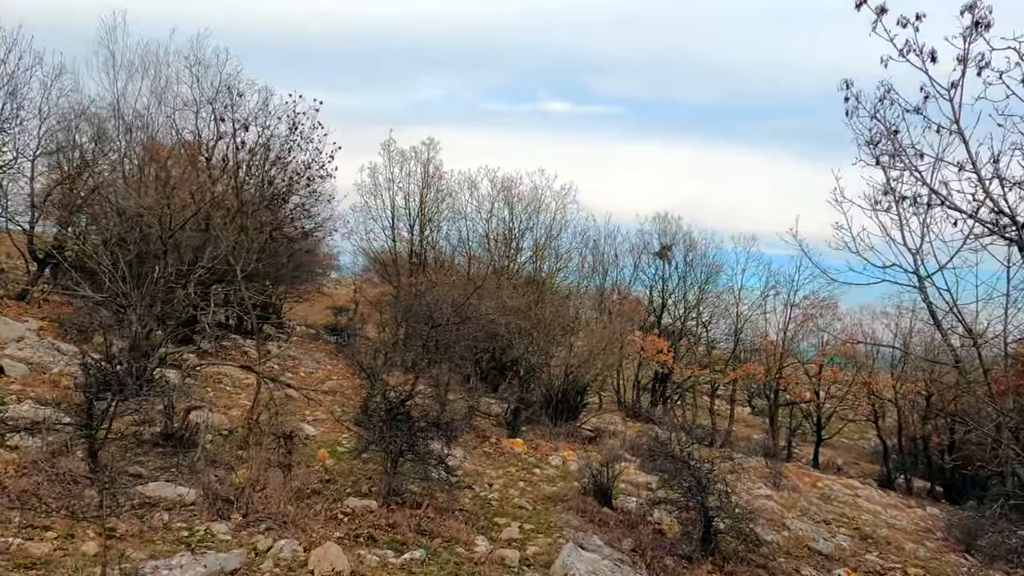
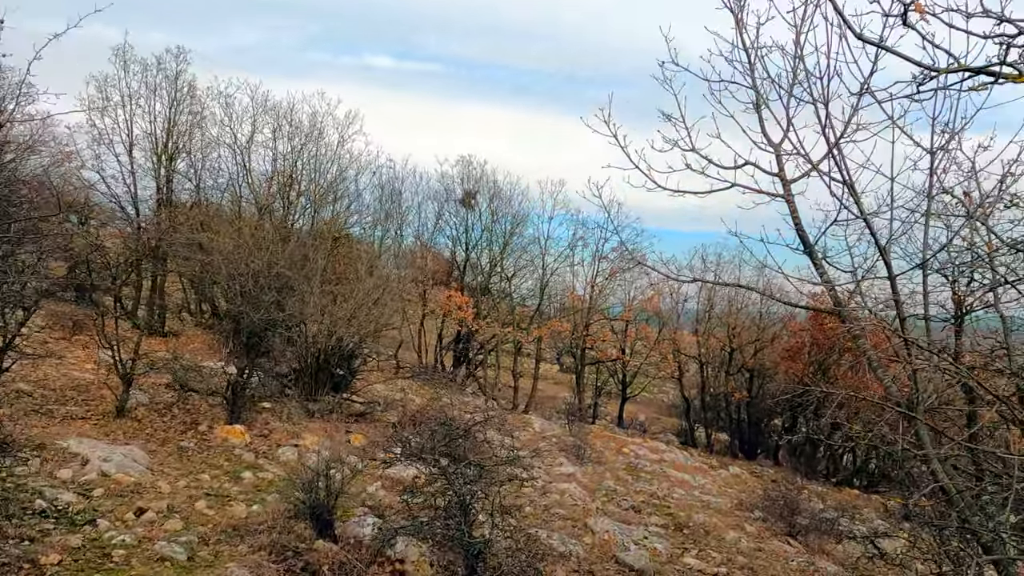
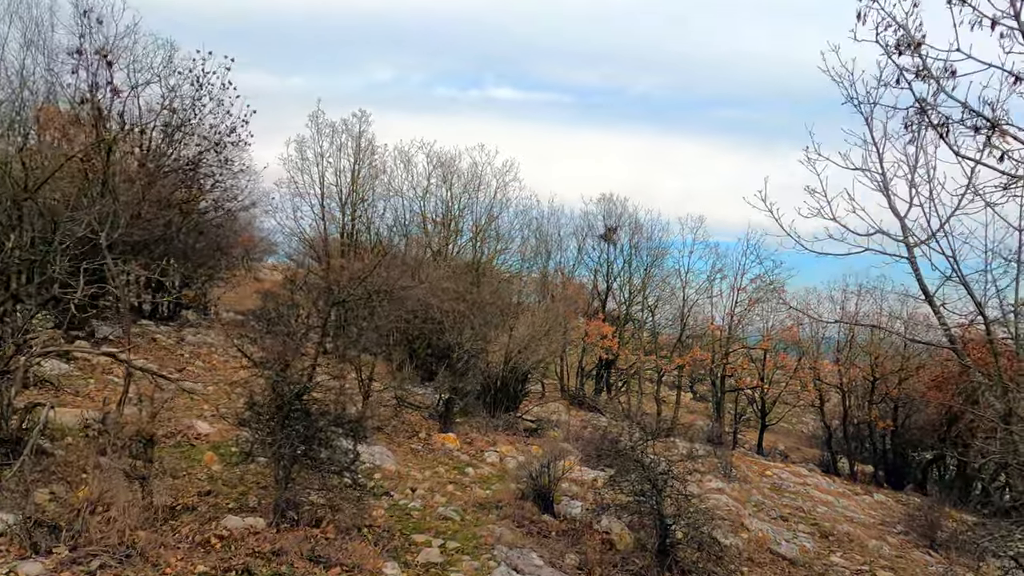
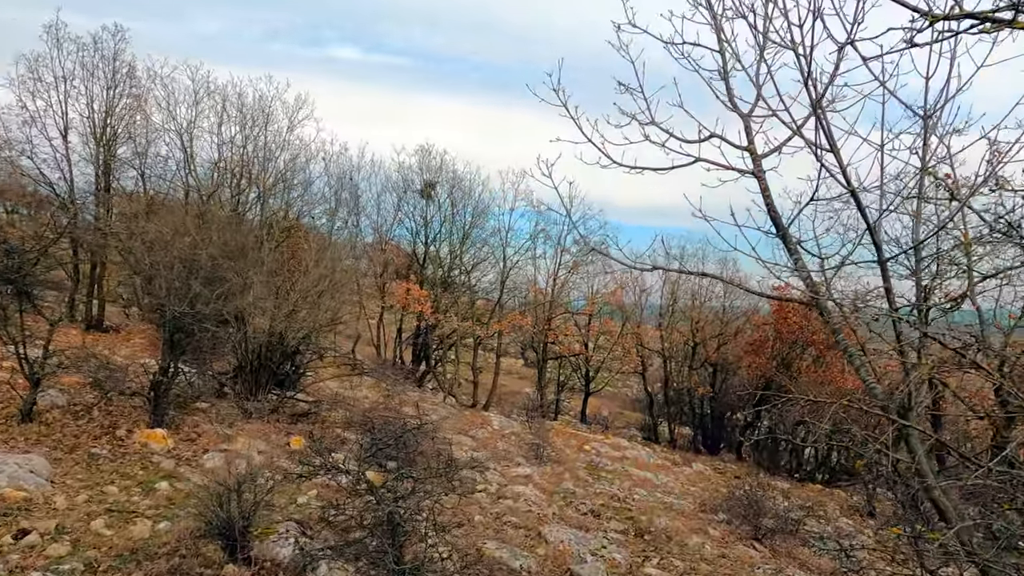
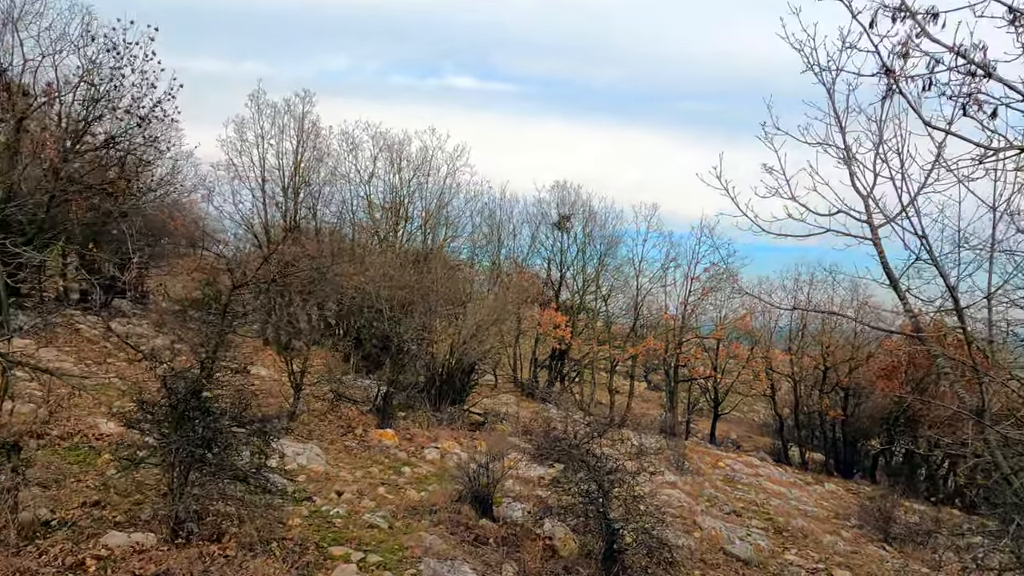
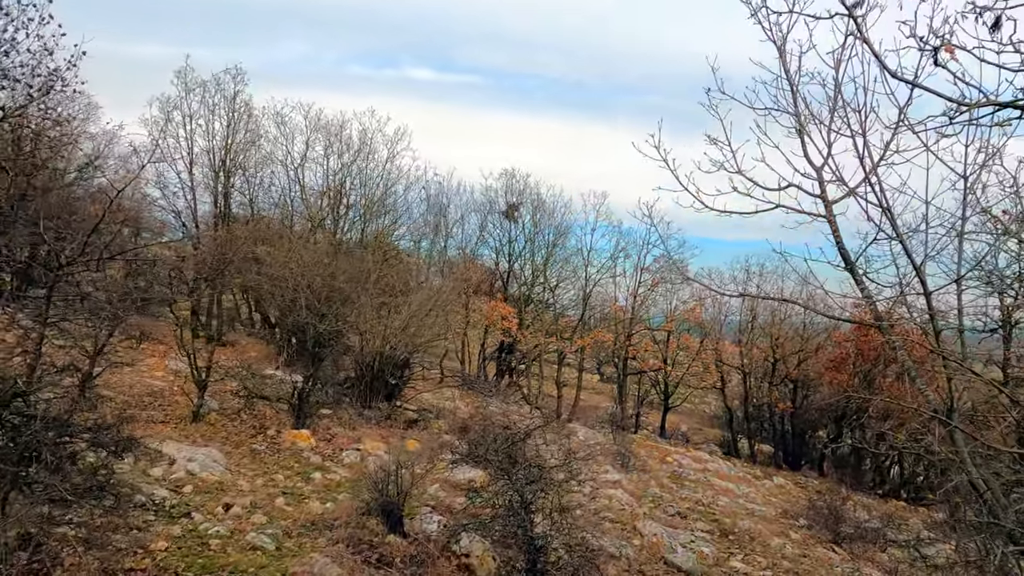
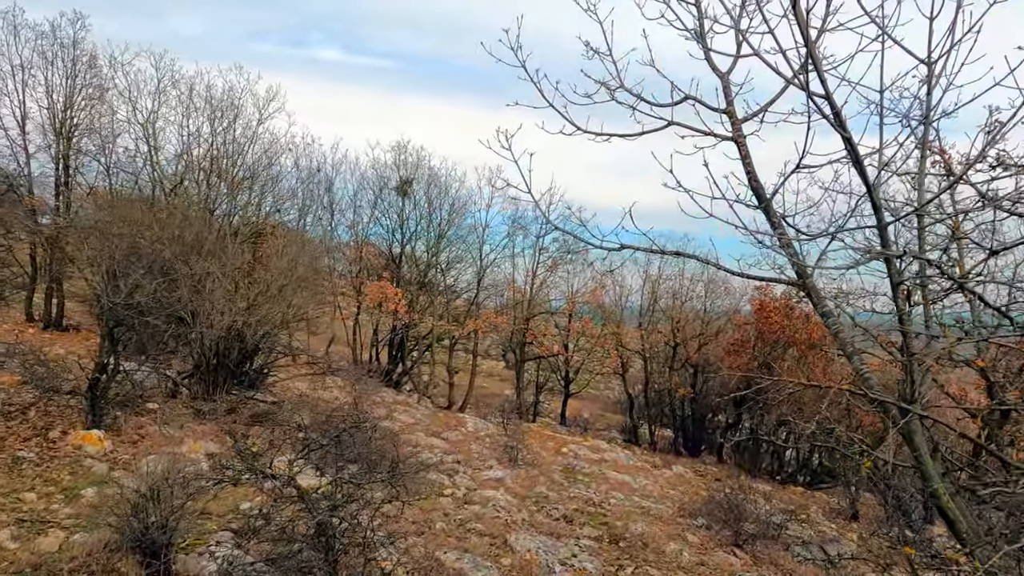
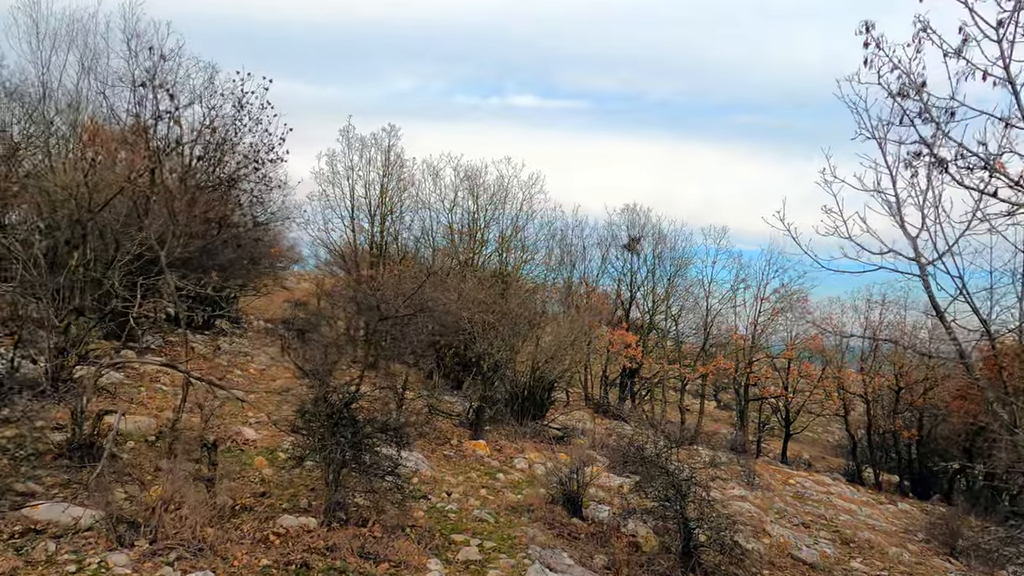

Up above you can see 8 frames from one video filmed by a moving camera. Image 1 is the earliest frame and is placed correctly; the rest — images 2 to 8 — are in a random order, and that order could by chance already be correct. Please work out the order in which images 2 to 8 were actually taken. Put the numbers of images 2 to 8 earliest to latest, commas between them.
8, 3, 5, 6, 2, 4, 7
